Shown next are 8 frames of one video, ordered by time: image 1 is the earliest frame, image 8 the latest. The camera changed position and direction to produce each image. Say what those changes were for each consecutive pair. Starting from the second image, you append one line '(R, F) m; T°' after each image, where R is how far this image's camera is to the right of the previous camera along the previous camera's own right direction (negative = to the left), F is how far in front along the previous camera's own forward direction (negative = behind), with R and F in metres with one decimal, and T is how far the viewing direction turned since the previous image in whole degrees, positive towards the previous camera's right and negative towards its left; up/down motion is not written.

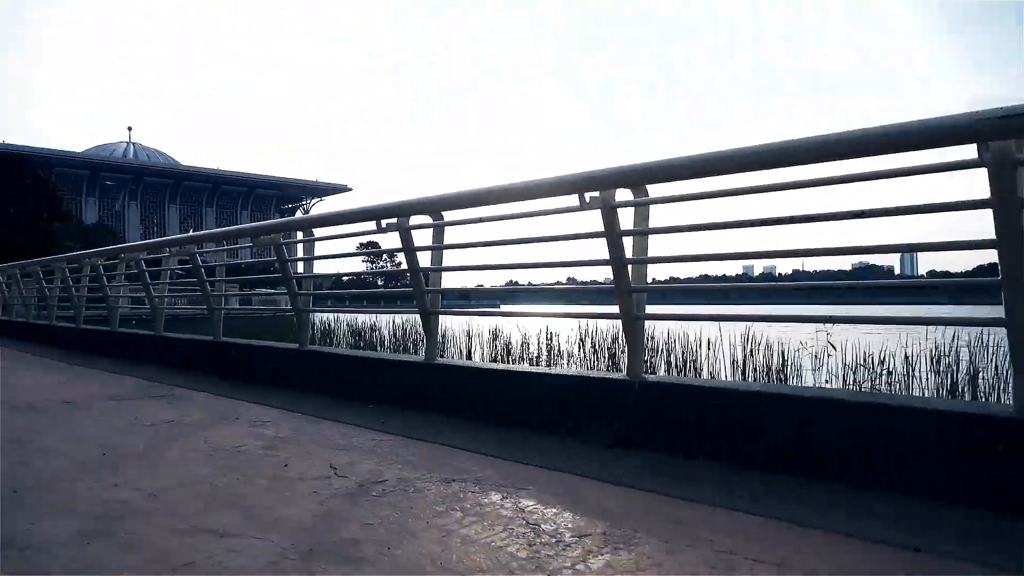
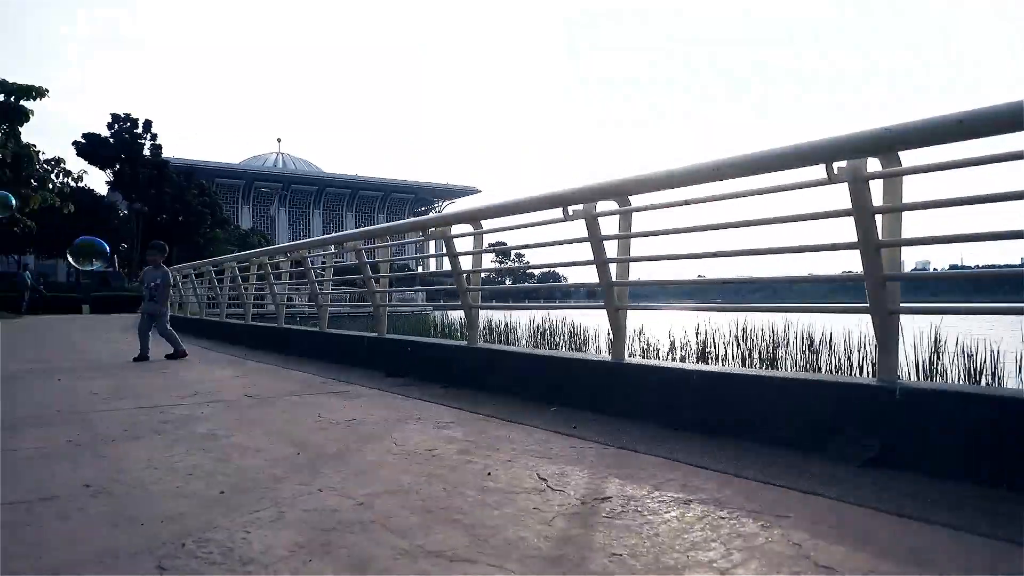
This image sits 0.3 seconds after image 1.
(-0.5, +0.5) m; -10°
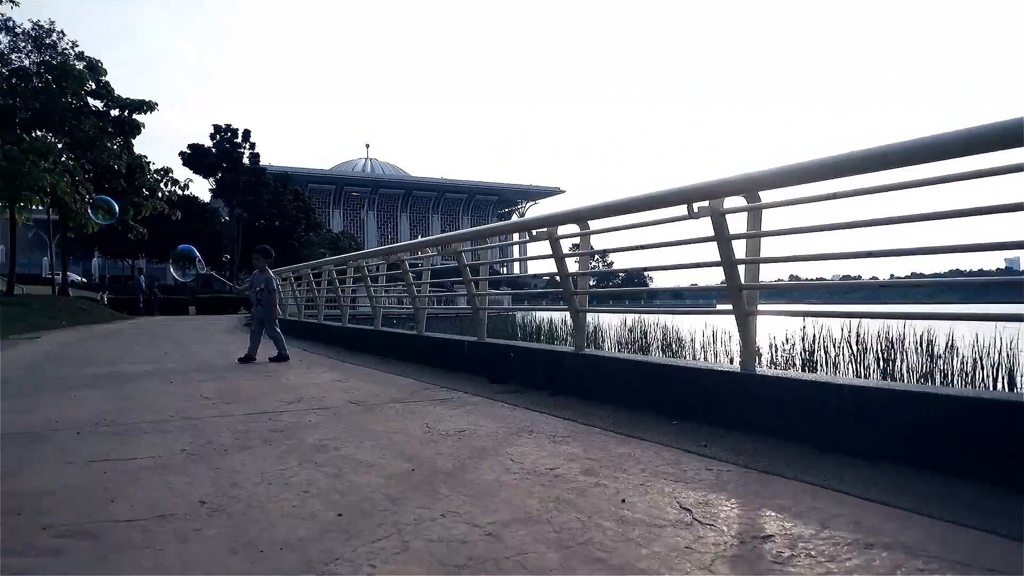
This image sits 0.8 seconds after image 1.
(-0.2, +0.3) m; -7°
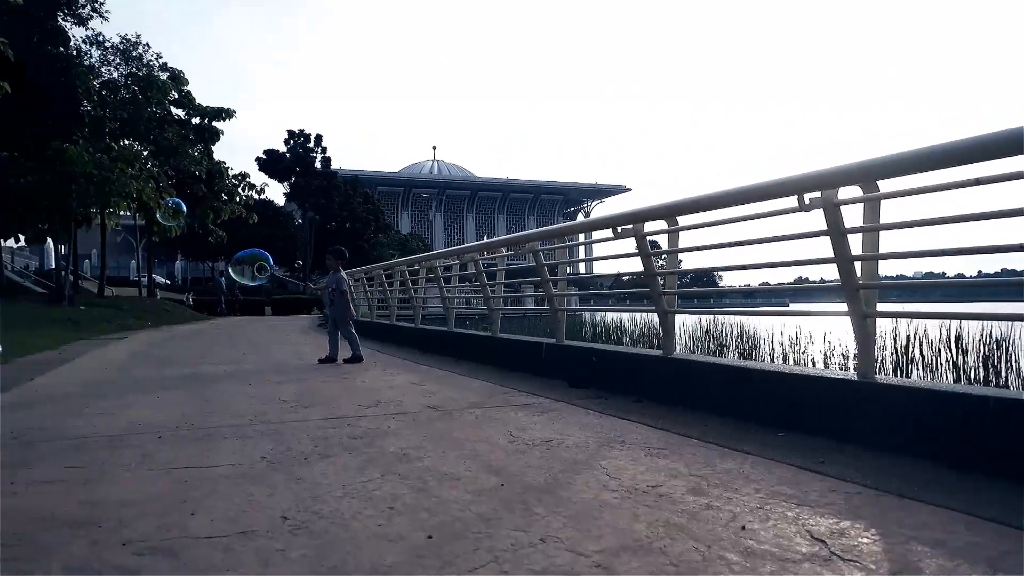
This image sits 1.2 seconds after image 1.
(-0.2, +0.3) m; -5°
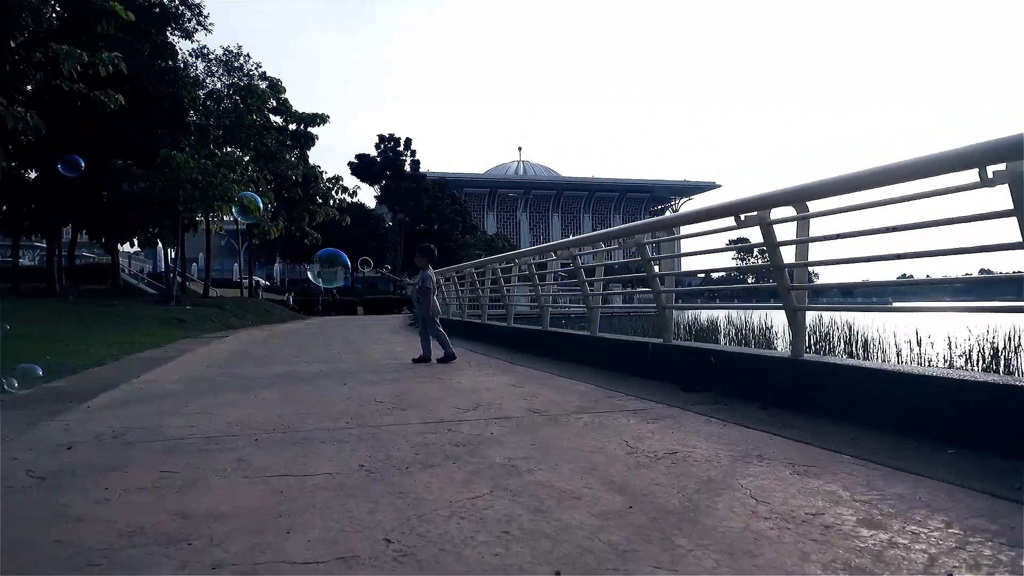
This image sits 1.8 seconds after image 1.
(-0.2, +0.4) m; -7°
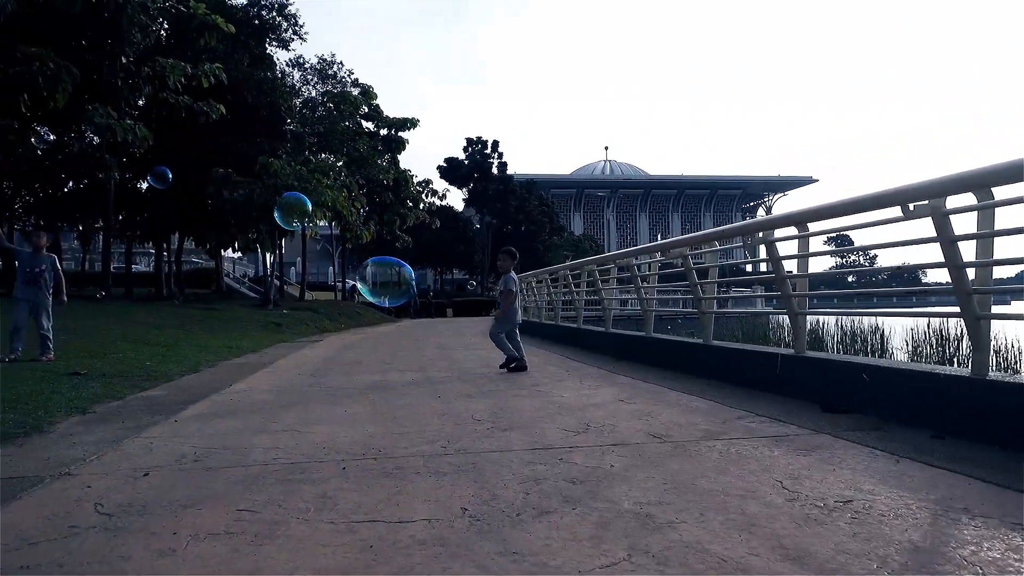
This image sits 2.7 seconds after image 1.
(-0.2, +0.7) m; -7°
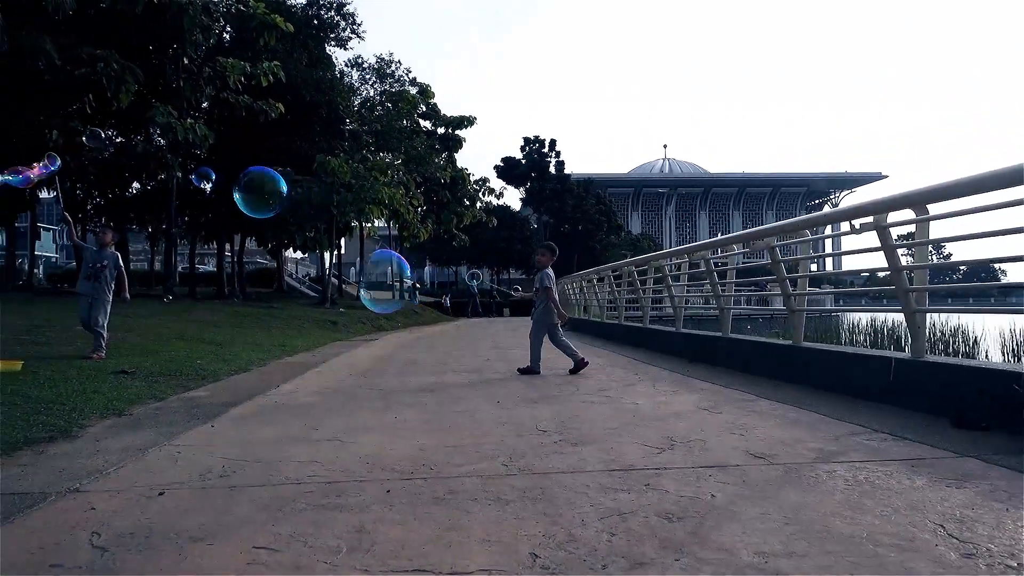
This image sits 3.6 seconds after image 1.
(-0.1, +0.7) m; -4°
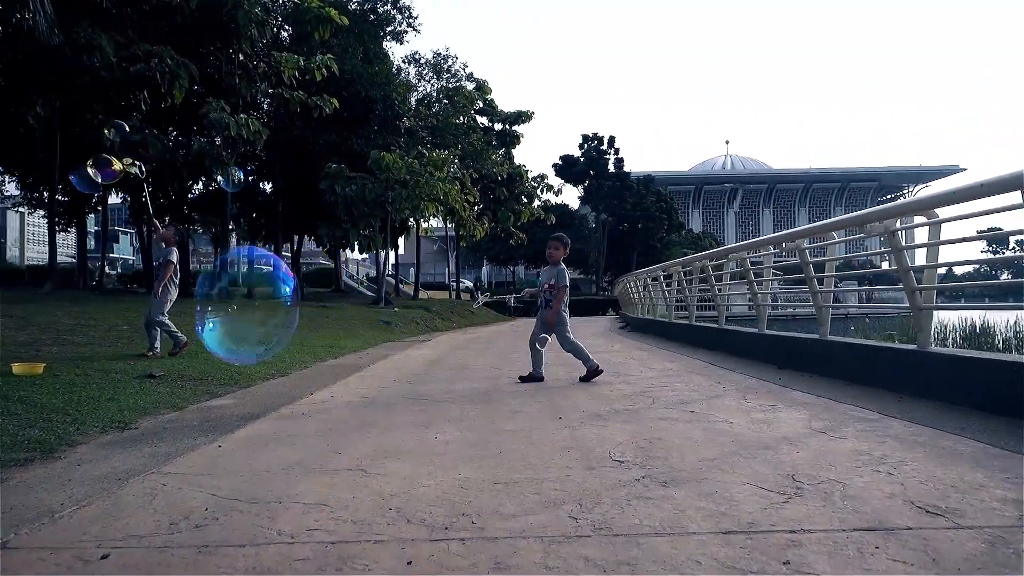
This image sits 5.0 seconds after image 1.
(-0.1, +1.1) m; -5°
